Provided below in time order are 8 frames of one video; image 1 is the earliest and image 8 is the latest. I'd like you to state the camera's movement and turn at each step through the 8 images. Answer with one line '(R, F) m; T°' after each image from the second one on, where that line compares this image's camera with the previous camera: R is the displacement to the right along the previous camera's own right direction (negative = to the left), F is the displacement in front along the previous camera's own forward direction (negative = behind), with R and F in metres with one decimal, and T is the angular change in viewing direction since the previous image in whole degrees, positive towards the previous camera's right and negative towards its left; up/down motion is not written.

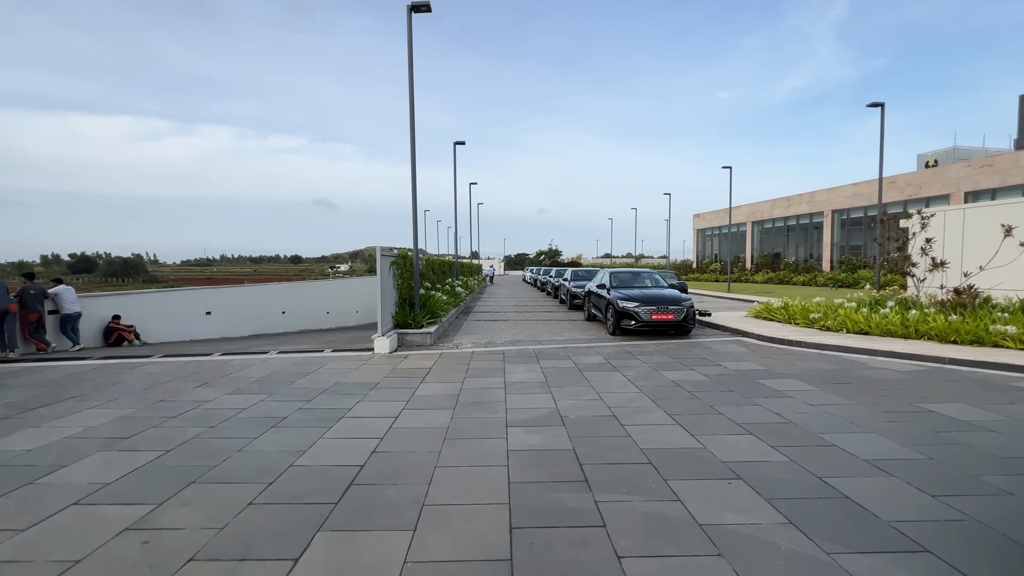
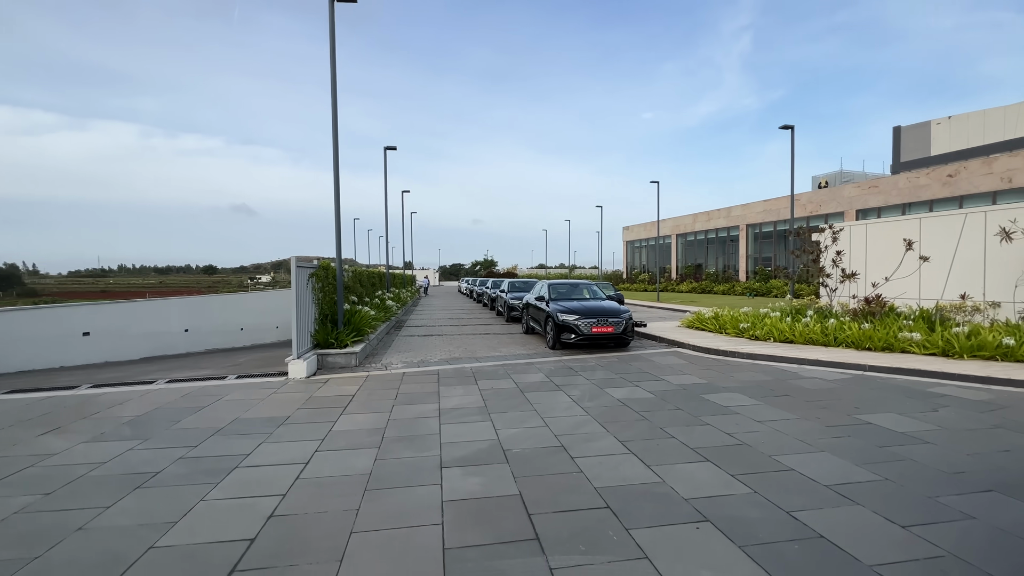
(0.0, +0.6) m; +8°
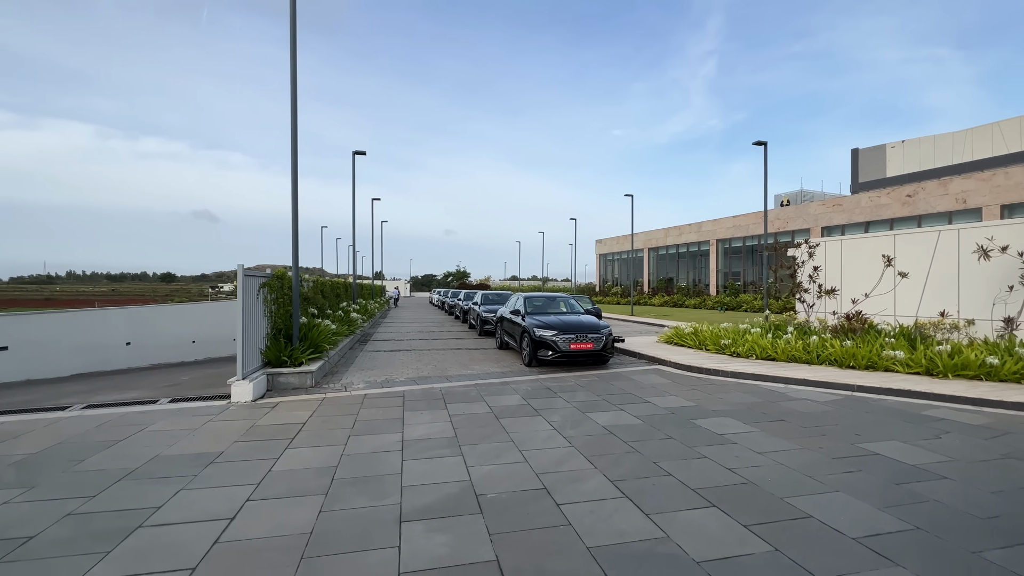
(0.0, +0.7) m; +4°
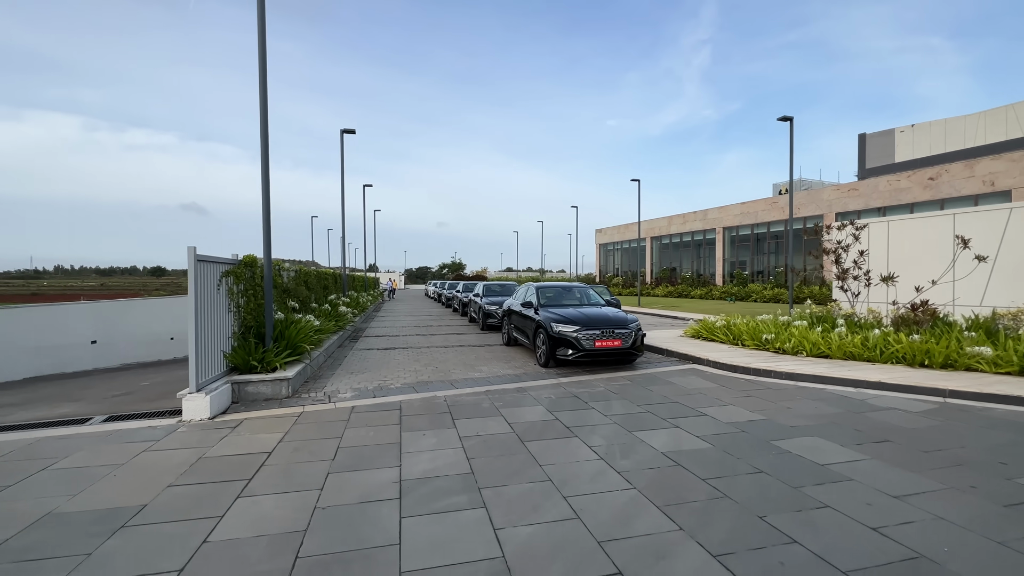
(-0.4, +1.5) m; +1°
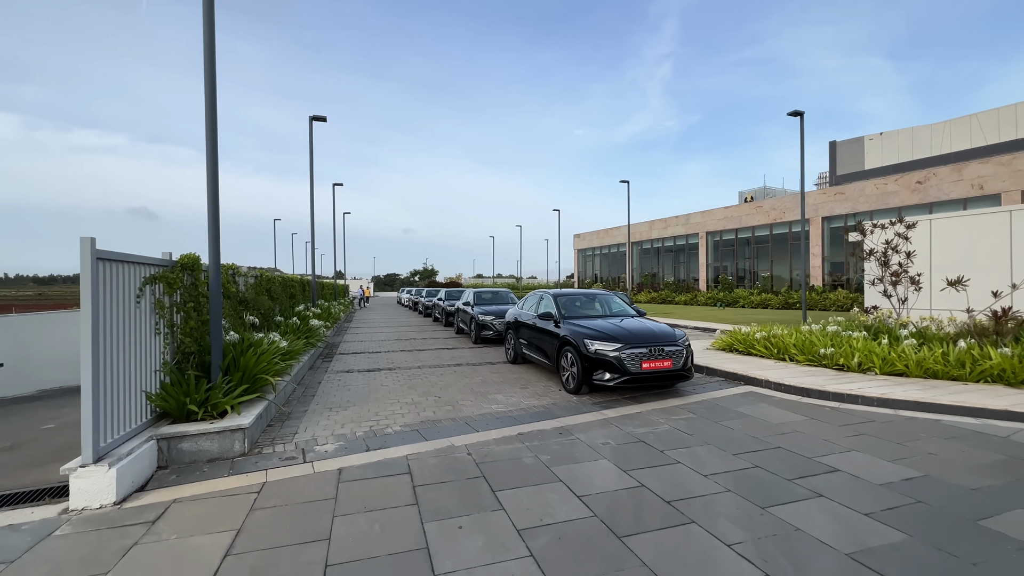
(-0.9, +1.8) m; +4°
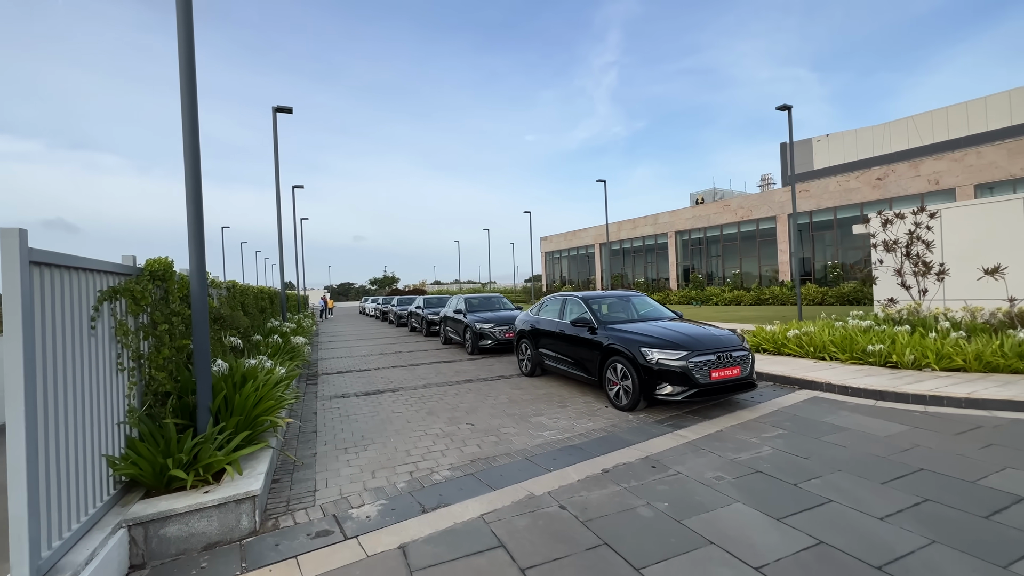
(-1.2, +1.2) m; +5°
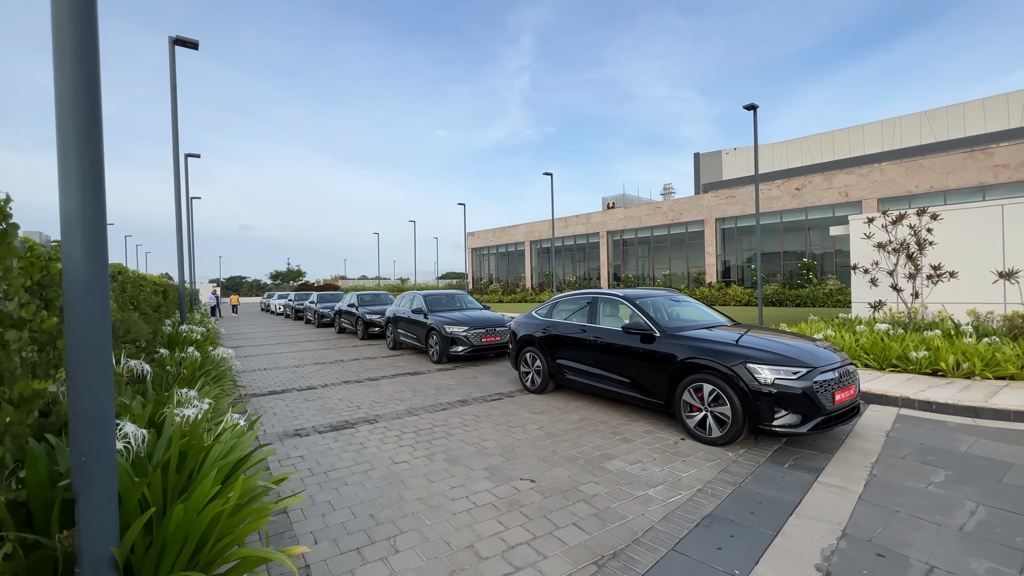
(-1.6, +2.1) m; +11°
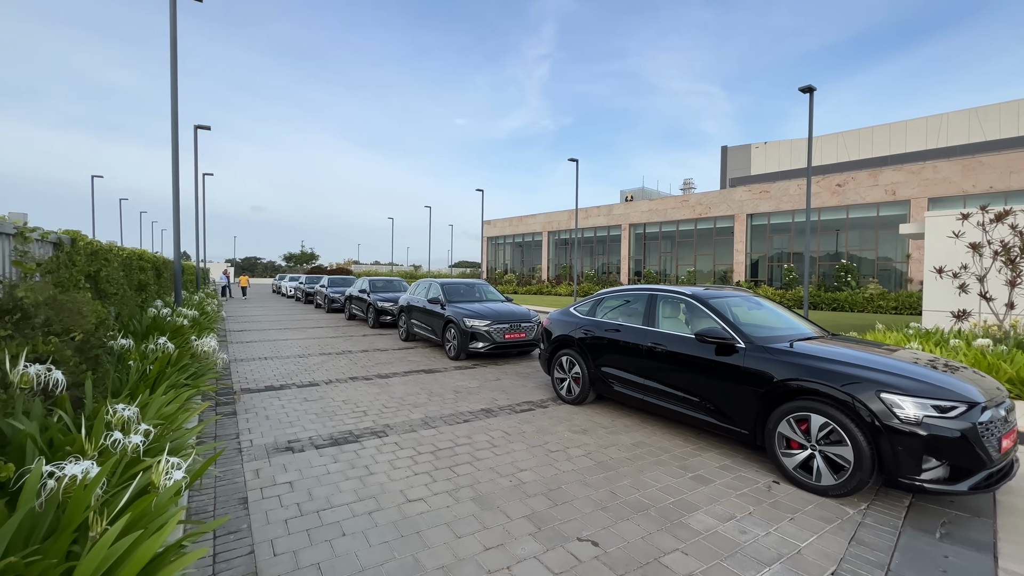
(-0.4, +1.1) m; -1°
